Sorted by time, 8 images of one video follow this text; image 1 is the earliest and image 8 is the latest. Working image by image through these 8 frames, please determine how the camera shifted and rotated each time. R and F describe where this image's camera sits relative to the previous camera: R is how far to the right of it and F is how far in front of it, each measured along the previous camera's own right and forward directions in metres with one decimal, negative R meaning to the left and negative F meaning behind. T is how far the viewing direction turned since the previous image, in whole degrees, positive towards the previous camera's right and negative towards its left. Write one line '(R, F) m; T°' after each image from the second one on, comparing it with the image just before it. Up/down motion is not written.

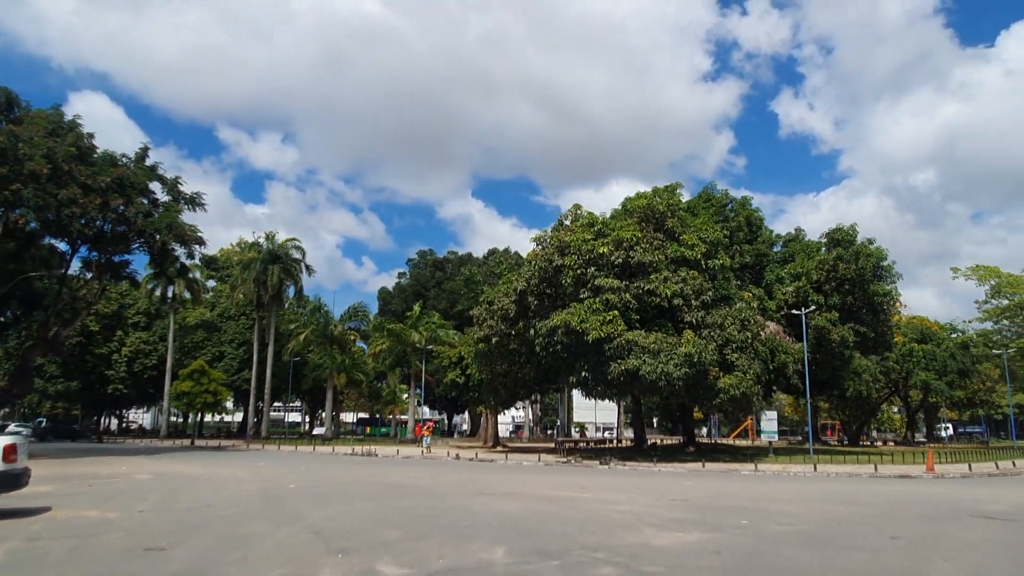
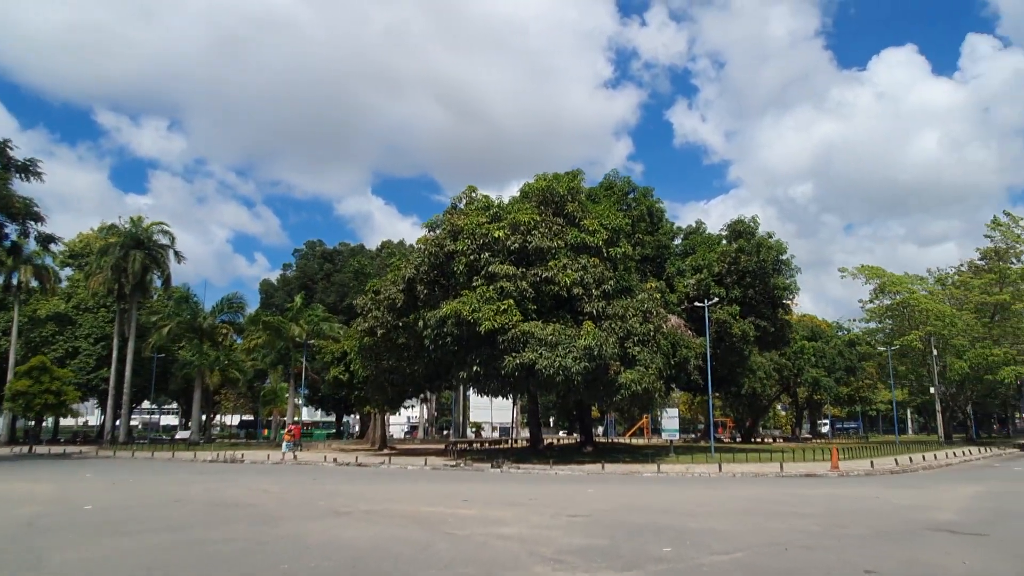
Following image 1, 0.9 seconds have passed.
(+0.5, +2.7) m; +8°
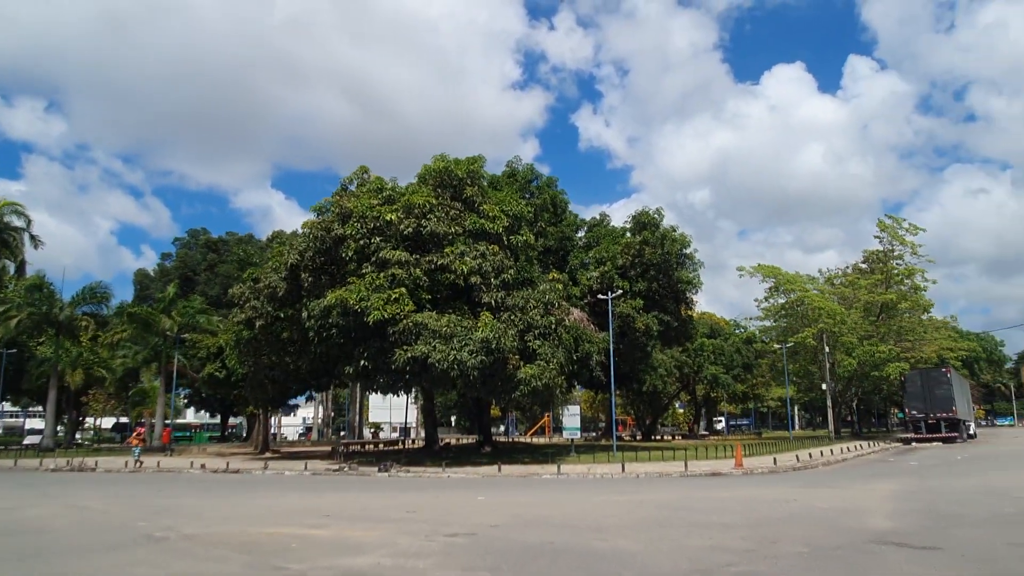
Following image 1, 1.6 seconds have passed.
(+0.4, +2.0) m; +7°
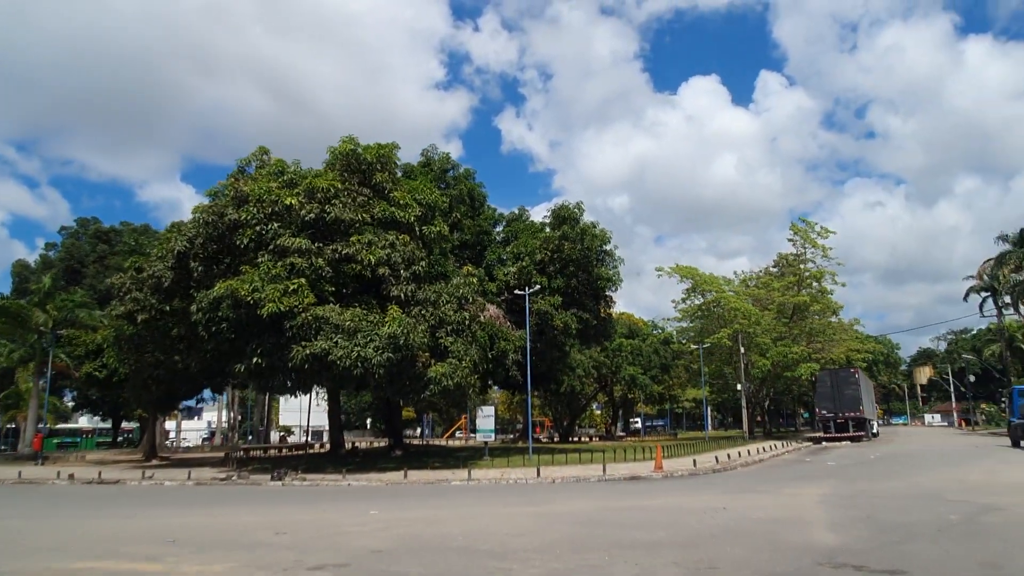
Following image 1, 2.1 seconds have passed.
(+0.3, +1.6) m; +6°
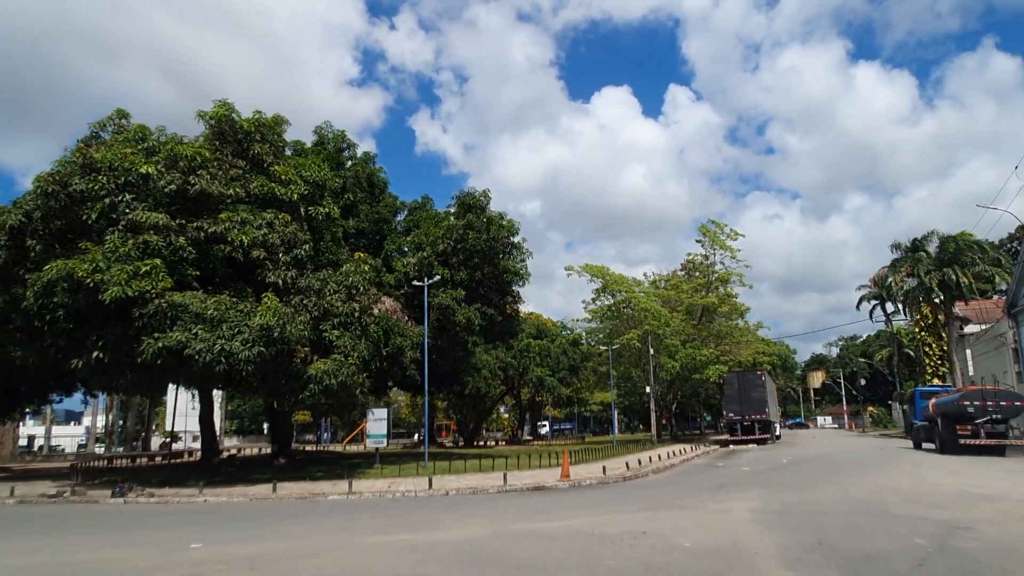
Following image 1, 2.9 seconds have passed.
(+0.5, +2.3) m; +7°
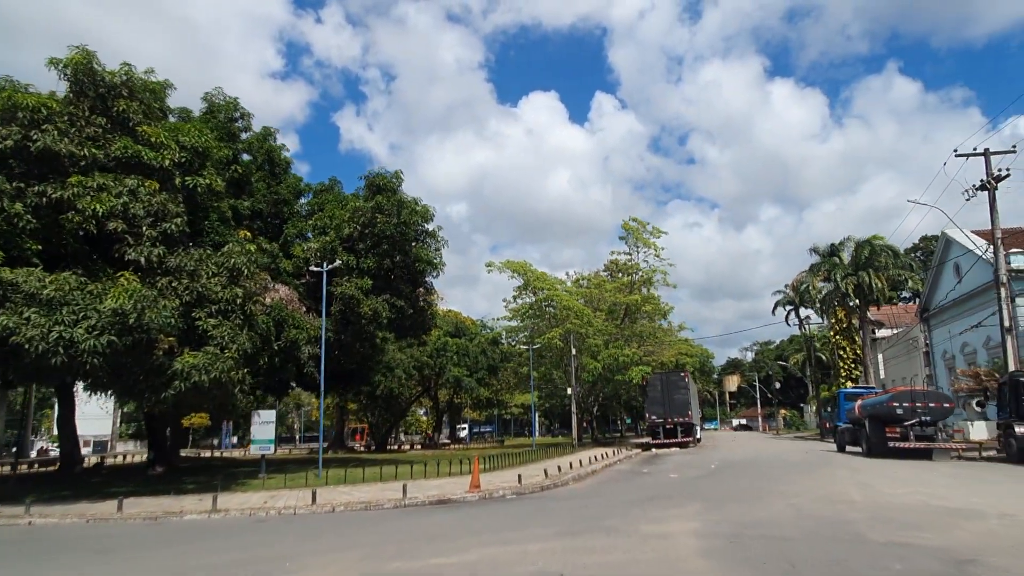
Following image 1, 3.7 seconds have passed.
(+0.5, +2.4) m; +6°
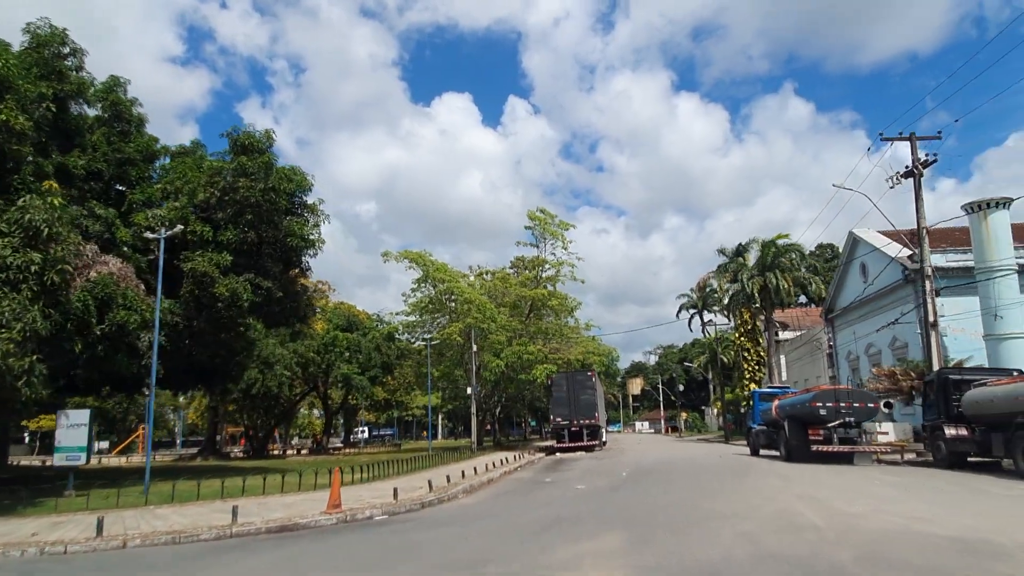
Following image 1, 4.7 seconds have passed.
(+0.7, +3.3) m; +7°
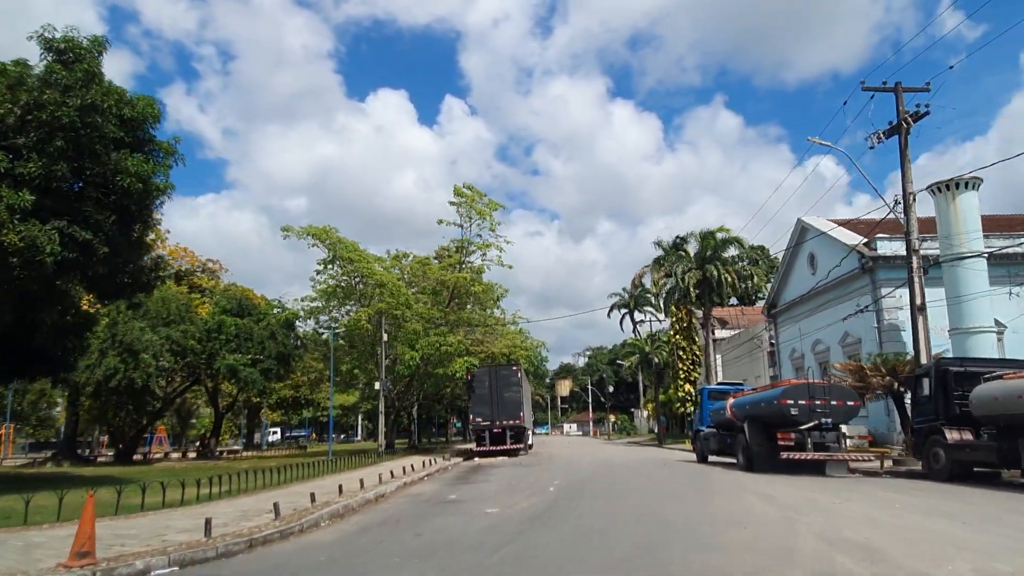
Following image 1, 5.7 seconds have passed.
(+0.8, +4.8) m; +5°
